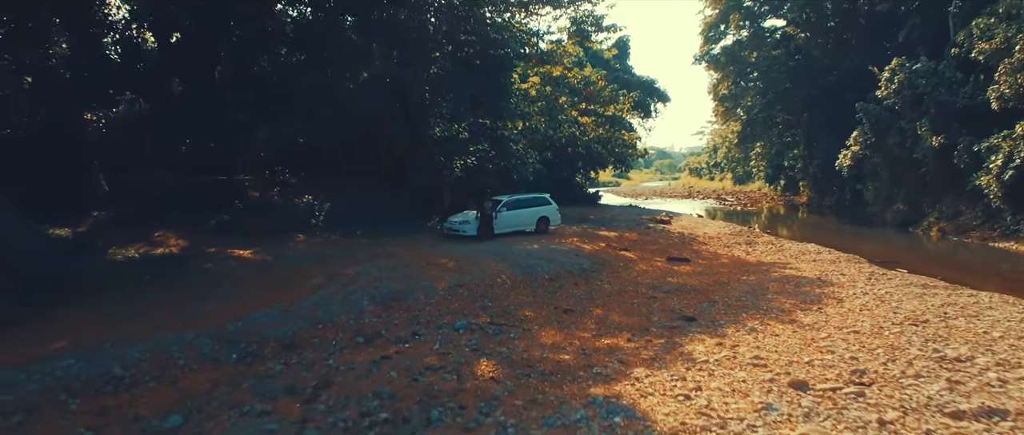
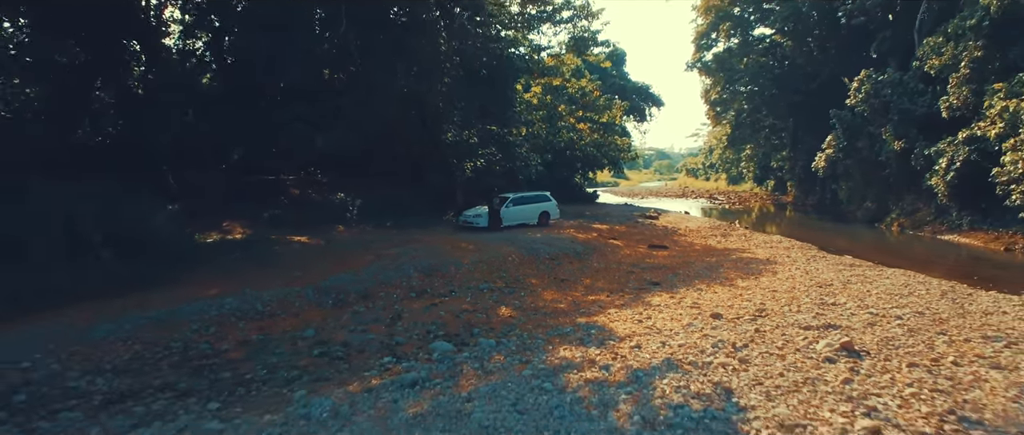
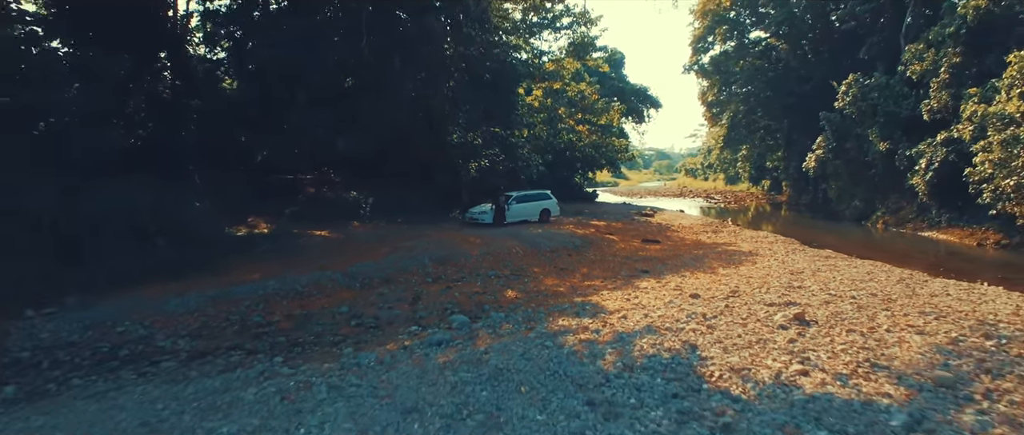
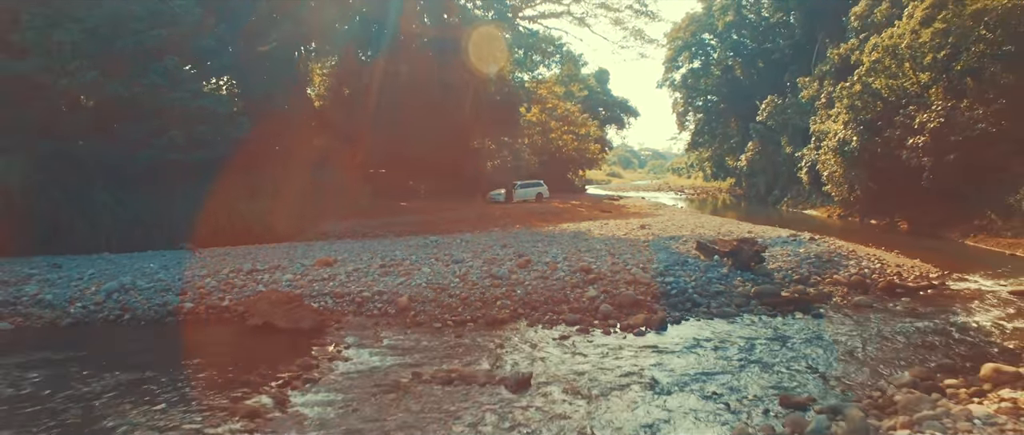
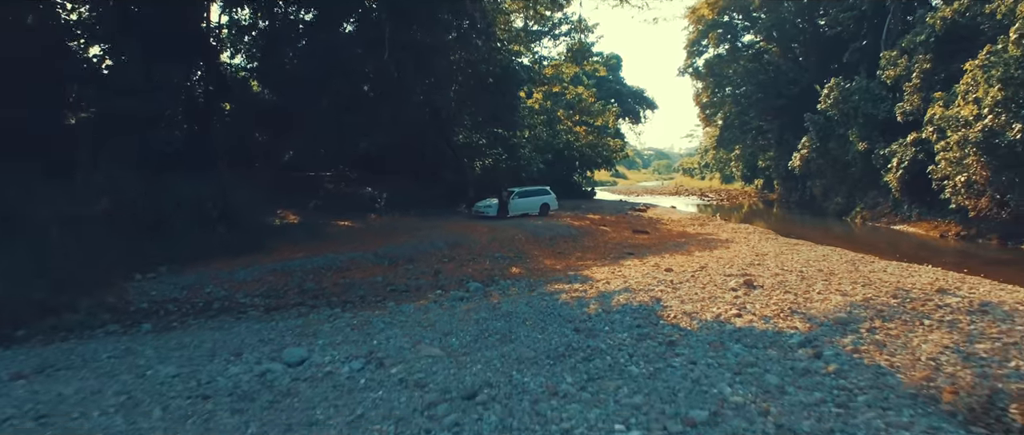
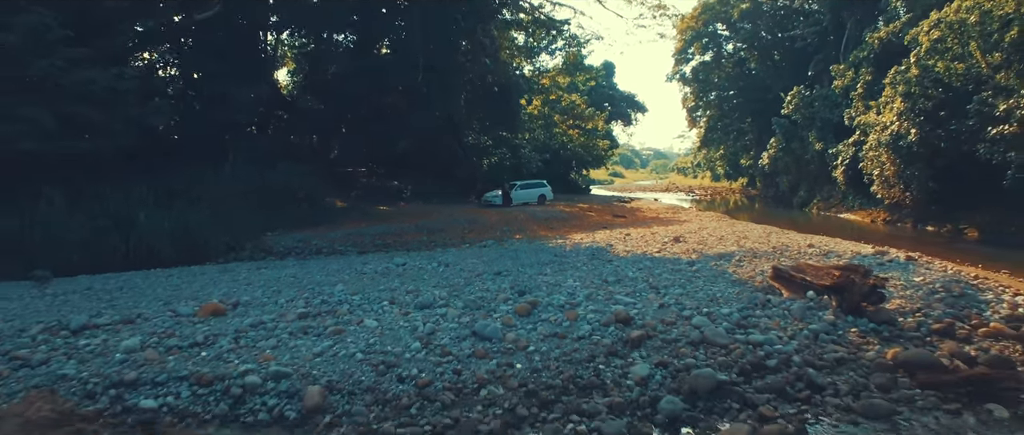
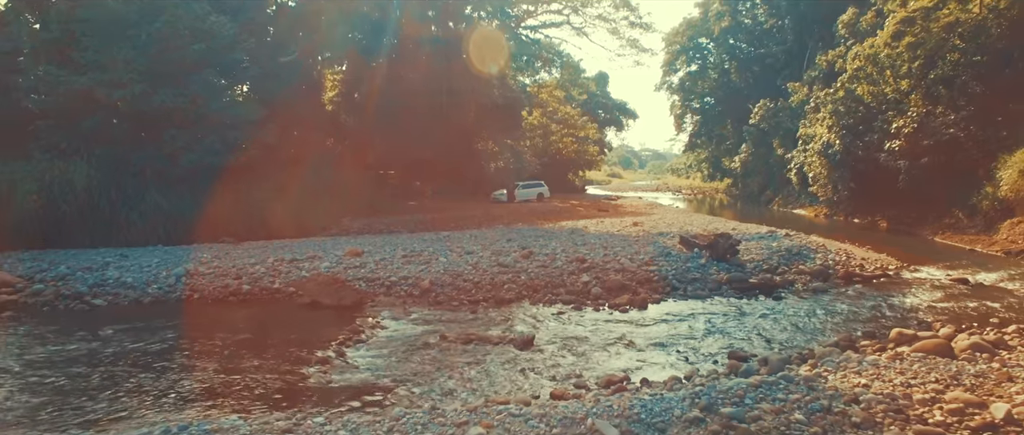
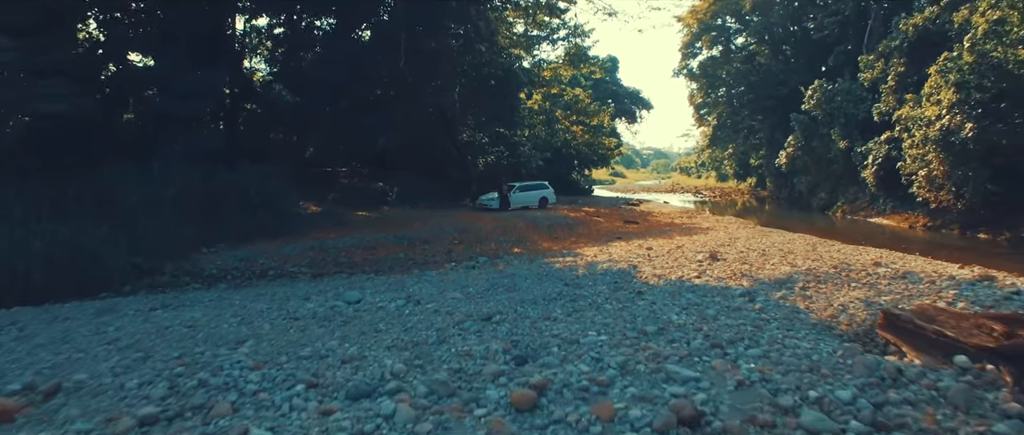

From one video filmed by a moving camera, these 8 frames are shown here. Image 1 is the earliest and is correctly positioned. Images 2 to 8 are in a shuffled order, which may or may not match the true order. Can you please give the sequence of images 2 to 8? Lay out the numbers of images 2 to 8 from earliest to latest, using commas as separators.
2, 3, 5, 8, 6, 4, 7
